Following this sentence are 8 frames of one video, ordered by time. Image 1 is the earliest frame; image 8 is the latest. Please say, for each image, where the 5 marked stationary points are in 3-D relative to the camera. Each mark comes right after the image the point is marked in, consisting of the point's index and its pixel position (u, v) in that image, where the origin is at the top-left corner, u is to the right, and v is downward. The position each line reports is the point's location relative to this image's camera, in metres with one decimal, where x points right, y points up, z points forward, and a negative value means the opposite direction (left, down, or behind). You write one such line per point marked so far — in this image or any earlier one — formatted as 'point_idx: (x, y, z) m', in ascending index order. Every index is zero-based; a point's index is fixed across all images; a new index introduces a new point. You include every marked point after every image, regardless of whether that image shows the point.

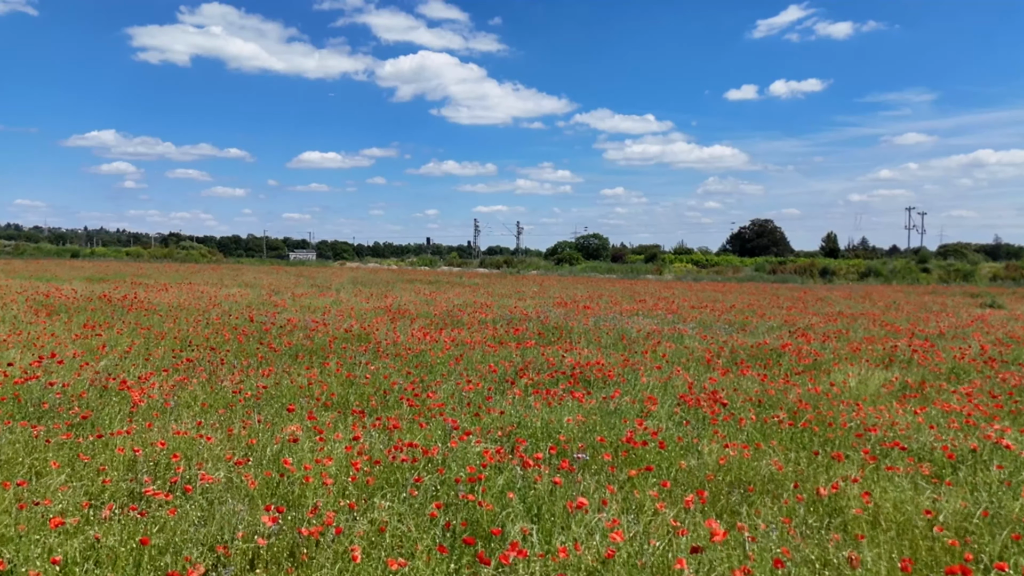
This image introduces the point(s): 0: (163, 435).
0: (-4.0, -1.7, +4.1) m
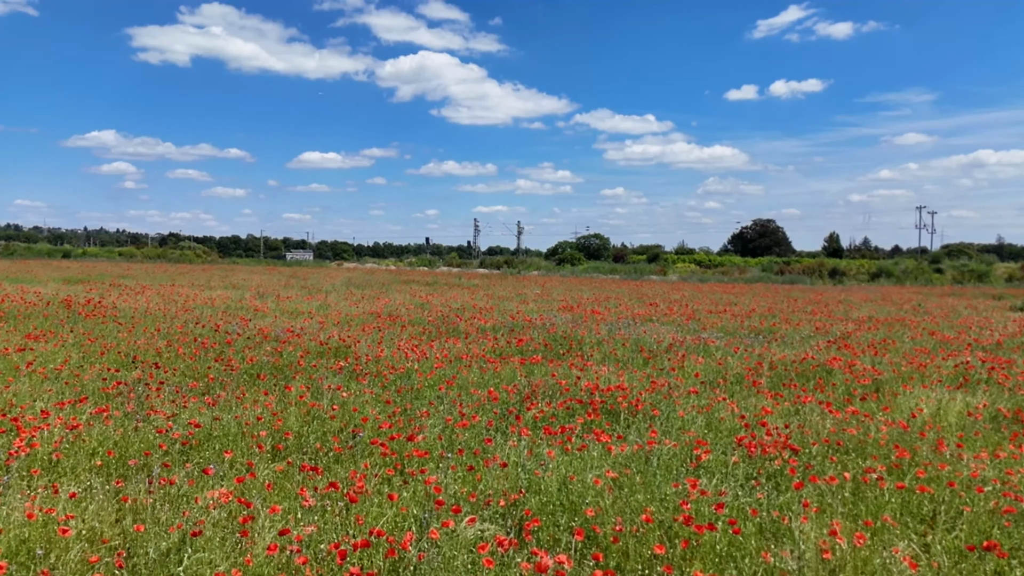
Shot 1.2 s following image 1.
0: (-3.9, -1.8, +2.8) m
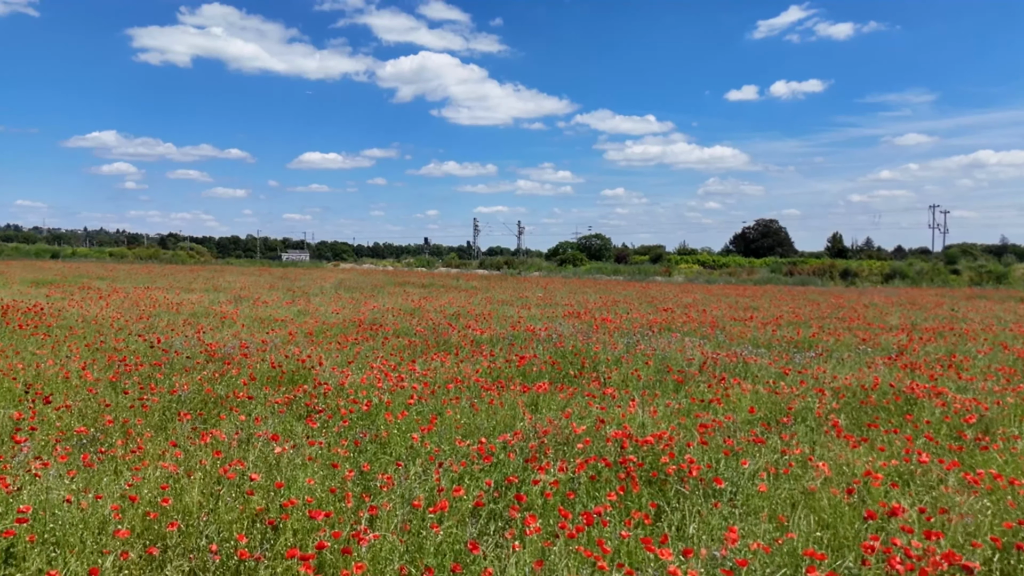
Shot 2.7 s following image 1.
0: (-3.9, -1.9, +1.3) m
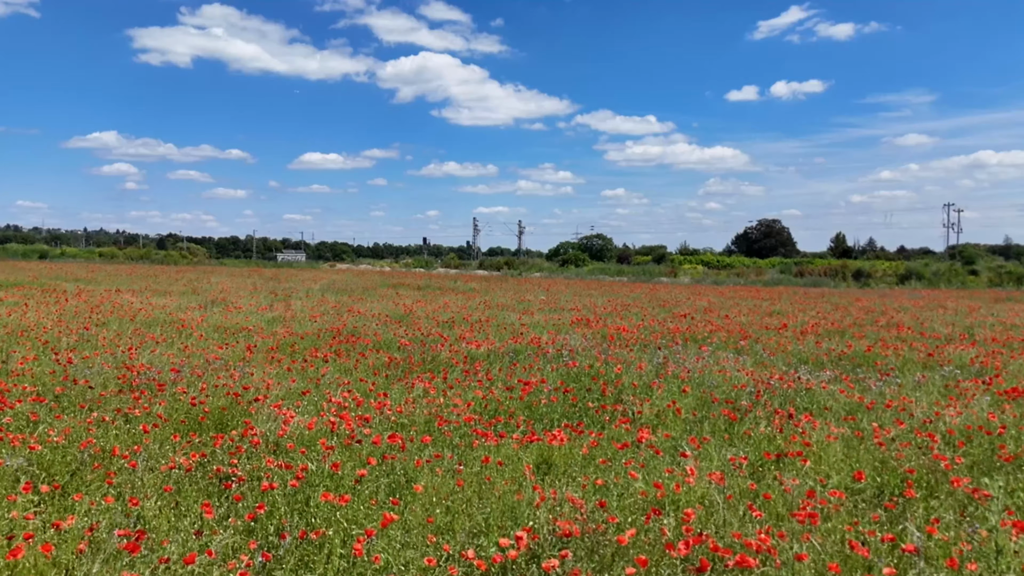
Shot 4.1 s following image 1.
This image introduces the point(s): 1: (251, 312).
0: (-3.9, -2.1, -0.3) m
1: (-9.8, -0.9, +13.5) m
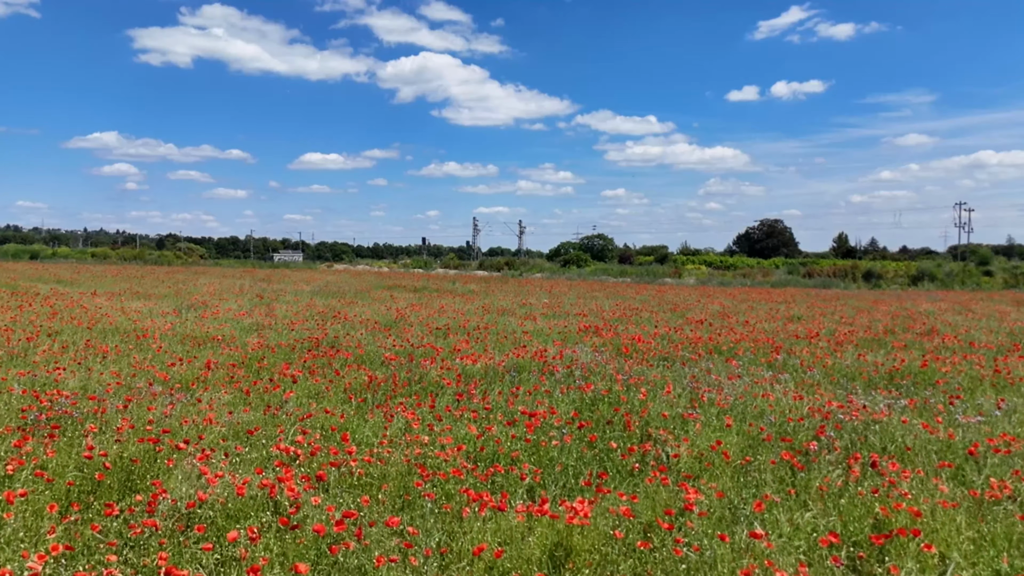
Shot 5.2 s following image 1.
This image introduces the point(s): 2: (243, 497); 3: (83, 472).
0: (-3.9, -2.2, -1.5) m
1: (-9.7, -1.0, +12.3) m
2: (-2.3, -1.8, +3.1) m
3: (-4.1, -1.8, +3.5) m
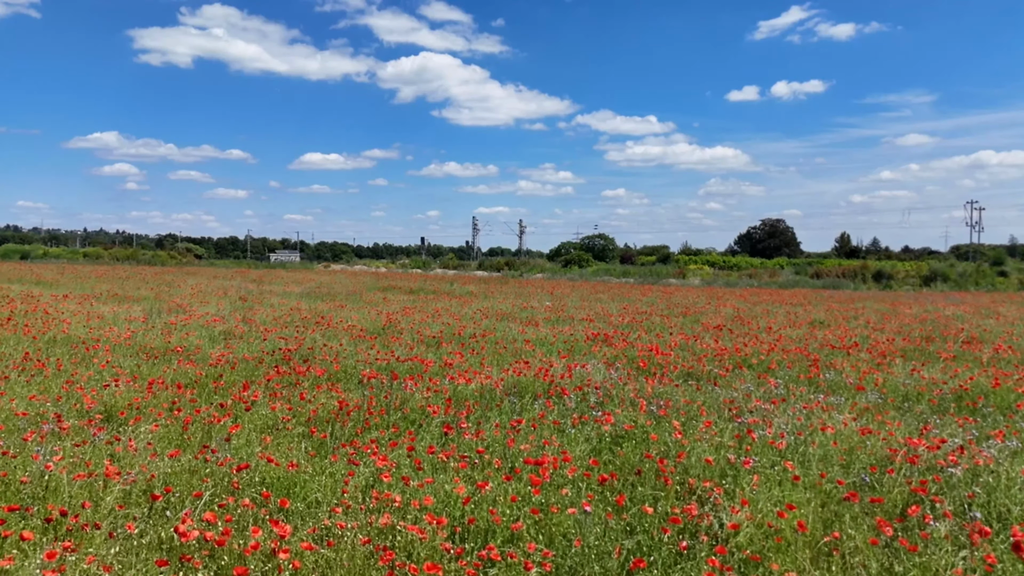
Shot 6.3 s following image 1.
0: (-3.9, -2.3, -2.6) m
1: (-9.7, -1.1, +11.2) m
2: (-2.3, -1.9, +1.9) m
3: (-4.1, -1.9, +2.4) m
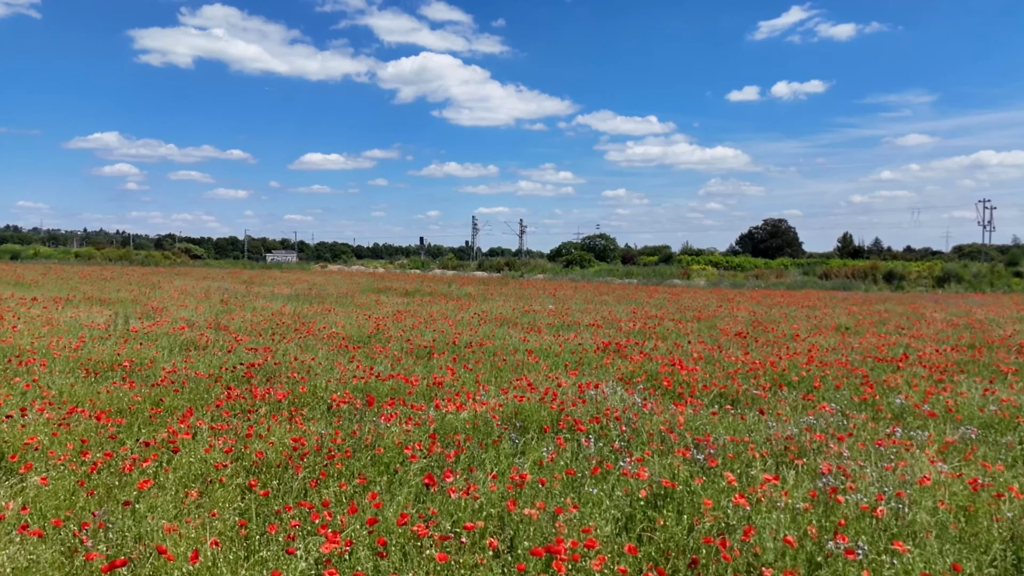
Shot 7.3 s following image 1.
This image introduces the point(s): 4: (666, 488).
0: (-3.9, -2.4, -3.8) m
1: (-9.7, -1.2, +10.1) m
2: (-2.3, -2.0, +0.8) m
3: (-4.1, -2.0, +1.3) m
4: (+1.5, -1.9, +3.4) m
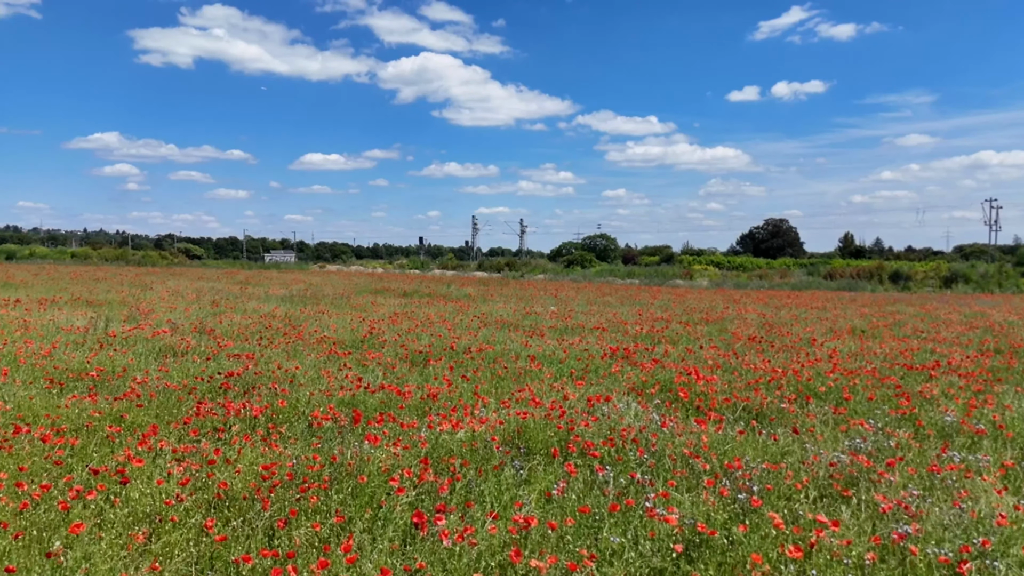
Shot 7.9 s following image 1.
0: (-3.9, -2.4, -4.3) m
1: (-9.7, -1.3, +9.5) m
2: (-2.3, -2.0, +0.2) m
3: (-4.1, -2.0, +0.7) m
4: (+1.5, -1.9, +2.8) m
